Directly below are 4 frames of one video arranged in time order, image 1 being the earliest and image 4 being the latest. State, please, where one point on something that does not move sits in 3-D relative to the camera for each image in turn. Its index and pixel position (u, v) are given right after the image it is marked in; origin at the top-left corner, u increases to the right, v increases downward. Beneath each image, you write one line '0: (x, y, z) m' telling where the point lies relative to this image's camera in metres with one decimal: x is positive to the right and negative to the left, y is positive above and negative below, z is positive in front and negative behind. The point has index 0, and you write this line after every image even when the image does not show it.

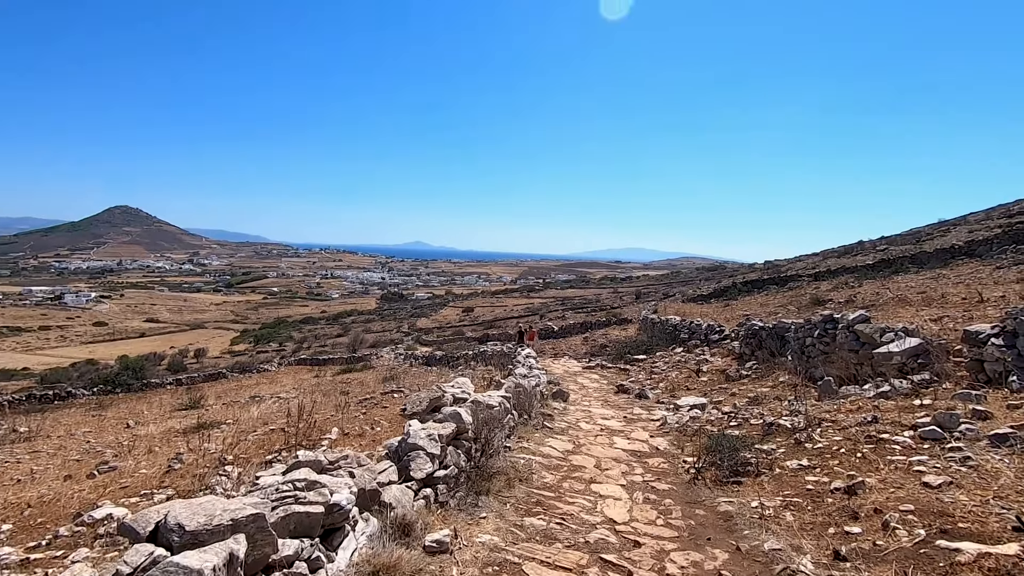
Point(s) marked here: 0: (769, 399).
0: (+3.9, -1.7, +7.7) m
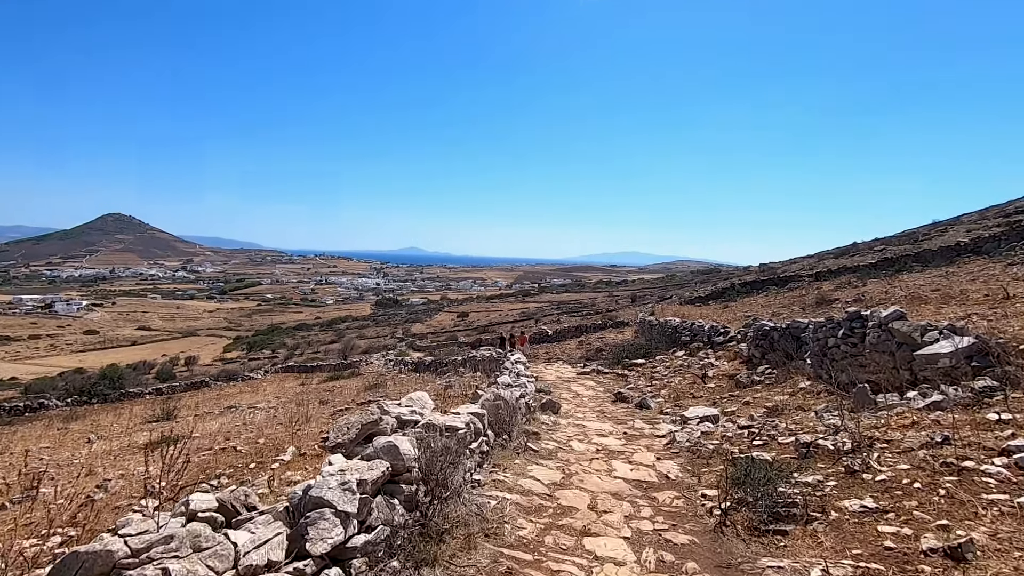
0: (+3.7, -1.6, +6.7) m
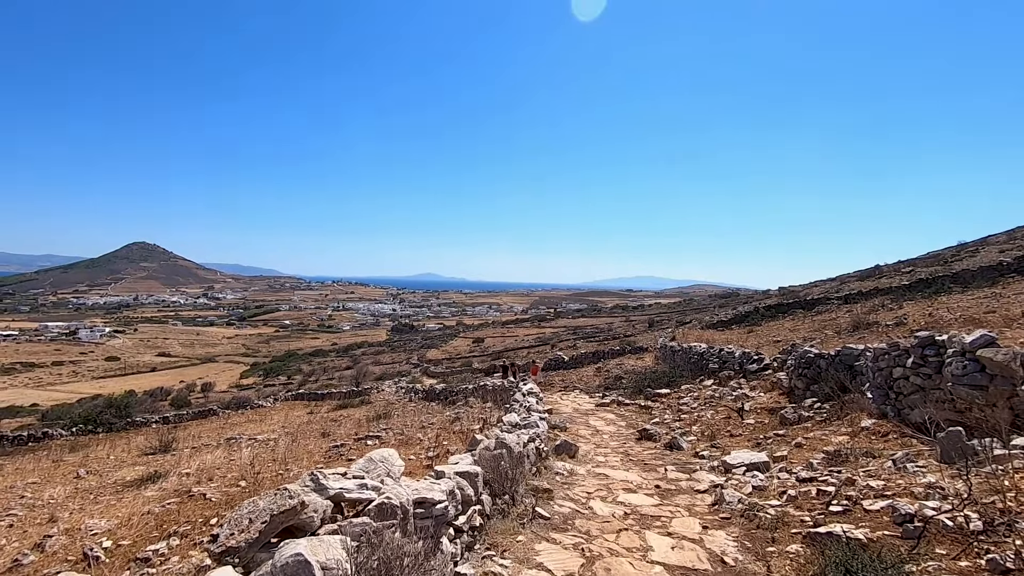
0: (+3.8, -1.9, +5.5) m
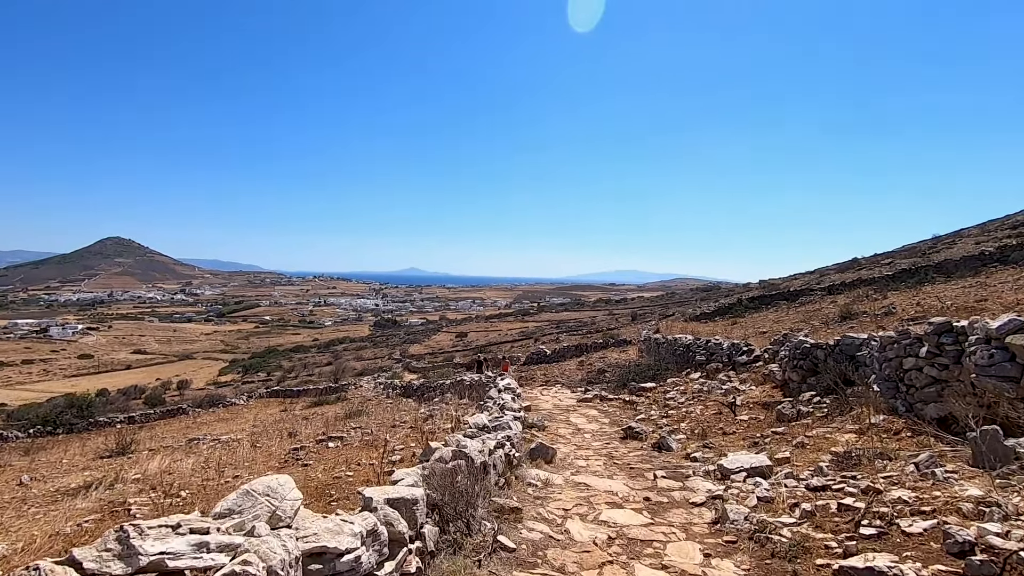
0: (+3.5, -1.6, +4.8) m
